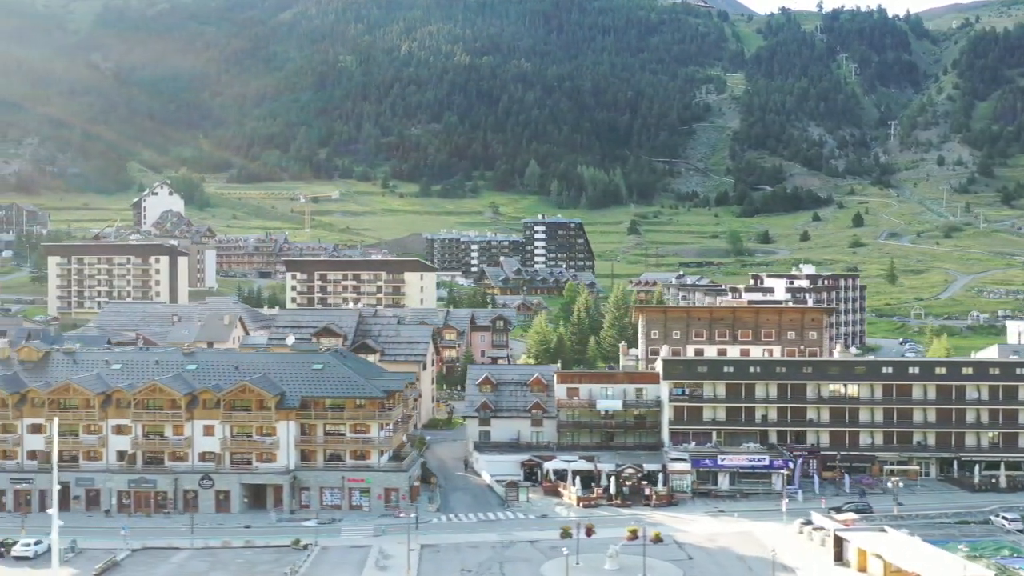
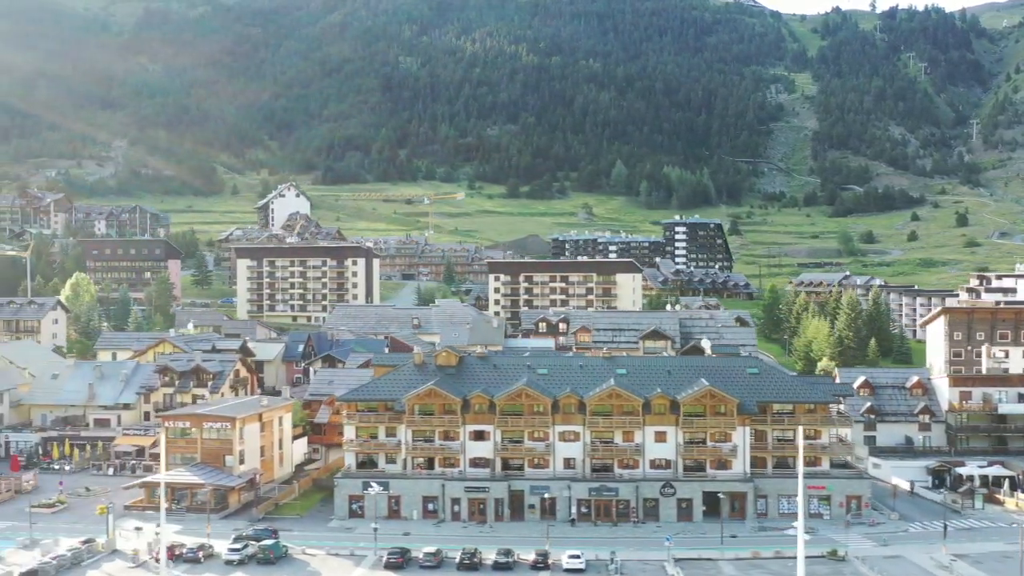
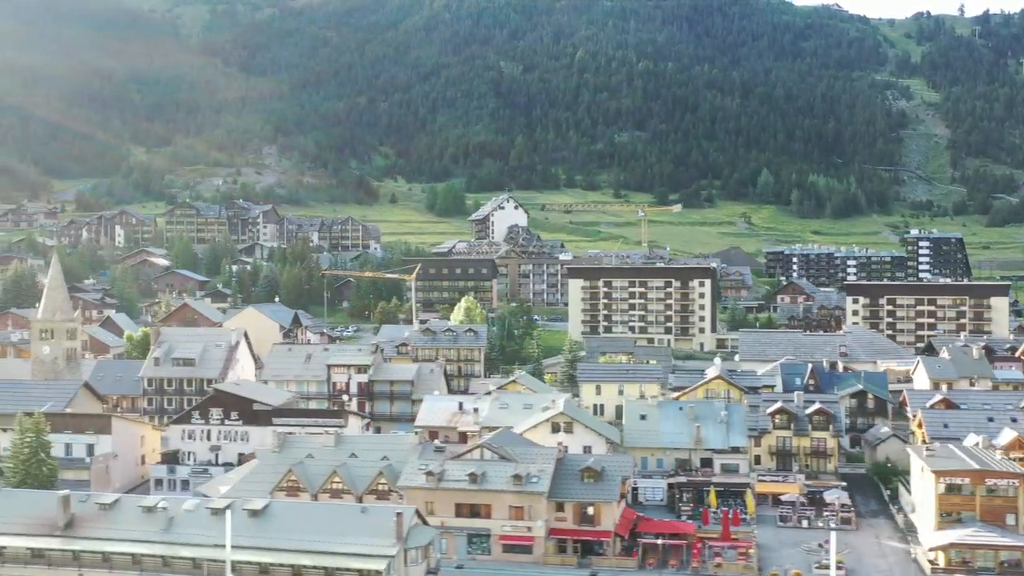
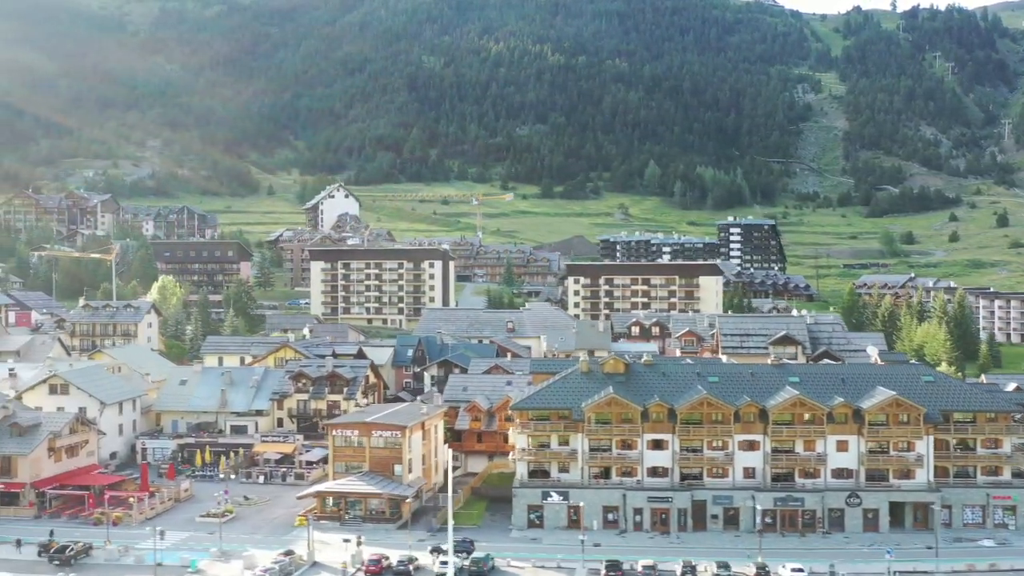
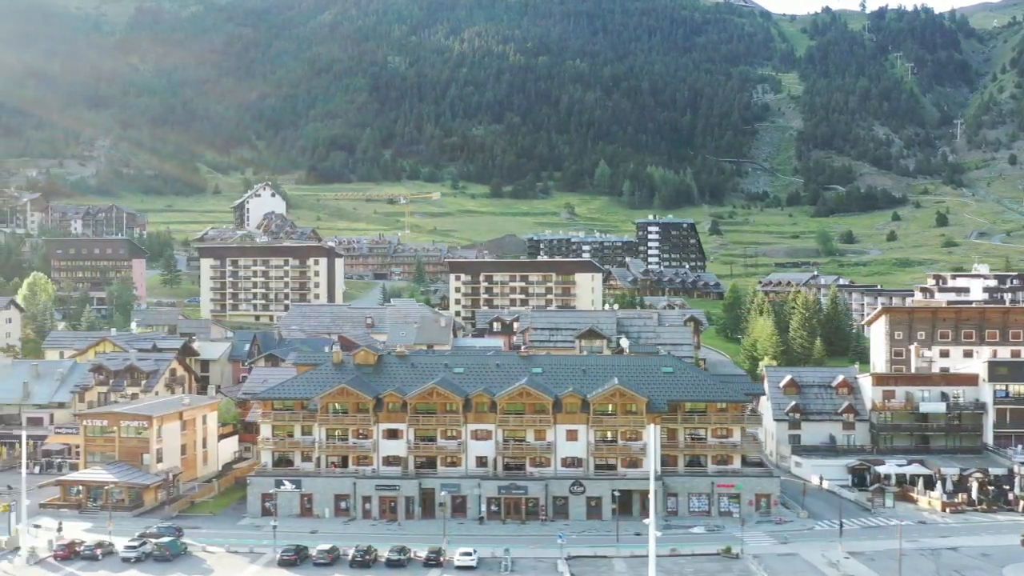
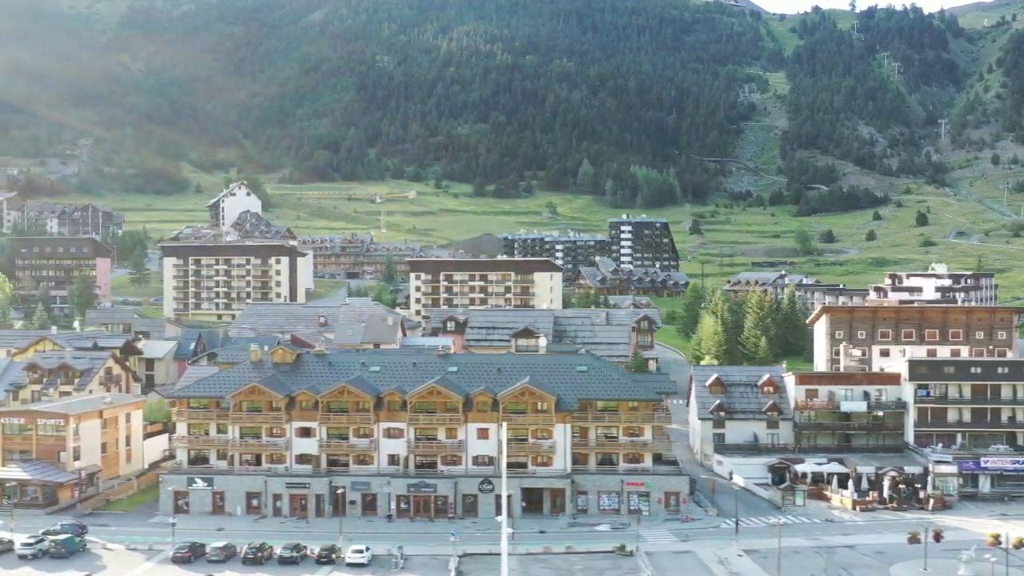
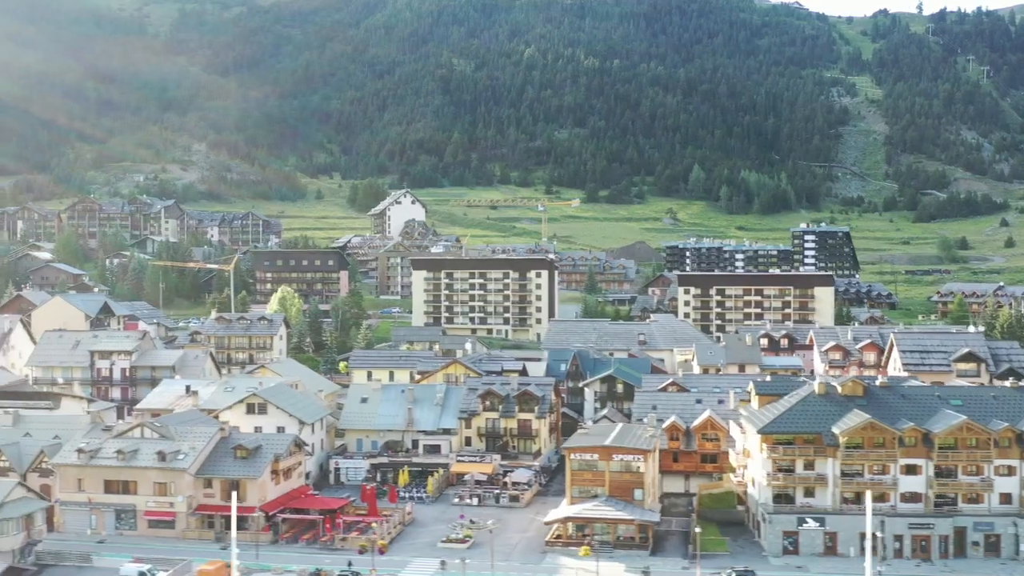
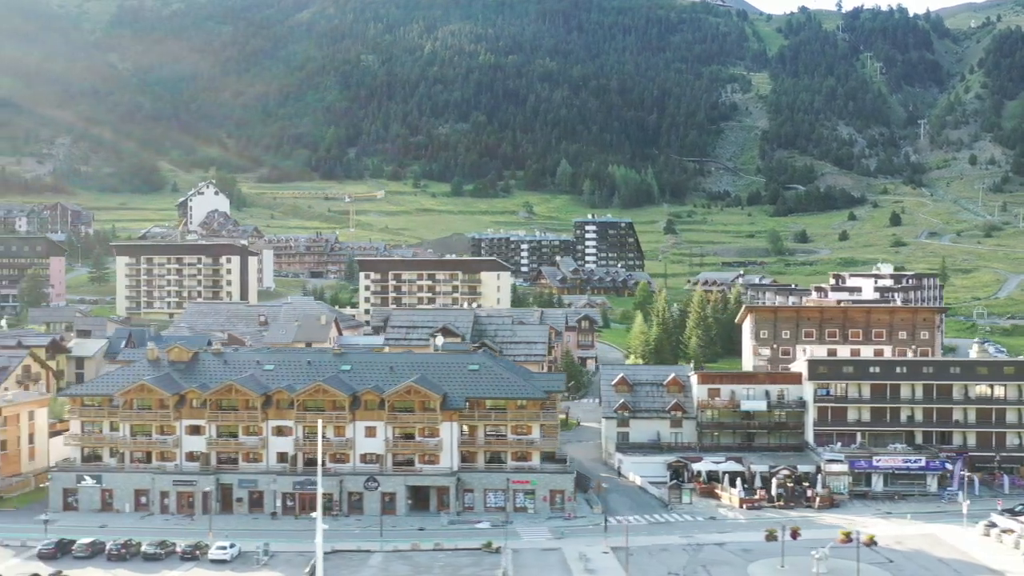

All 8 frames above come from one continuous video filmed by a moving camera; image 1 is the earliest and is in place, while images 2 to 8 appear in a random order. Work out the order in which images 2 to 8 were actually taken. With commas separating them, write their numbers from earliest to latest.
8, 6, 5, 2, 4, 7, 3
